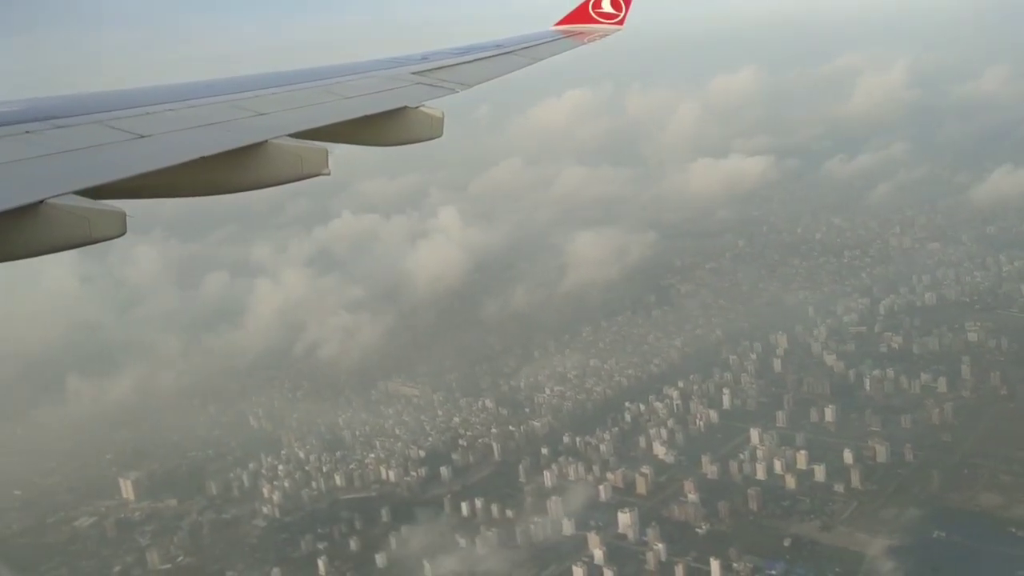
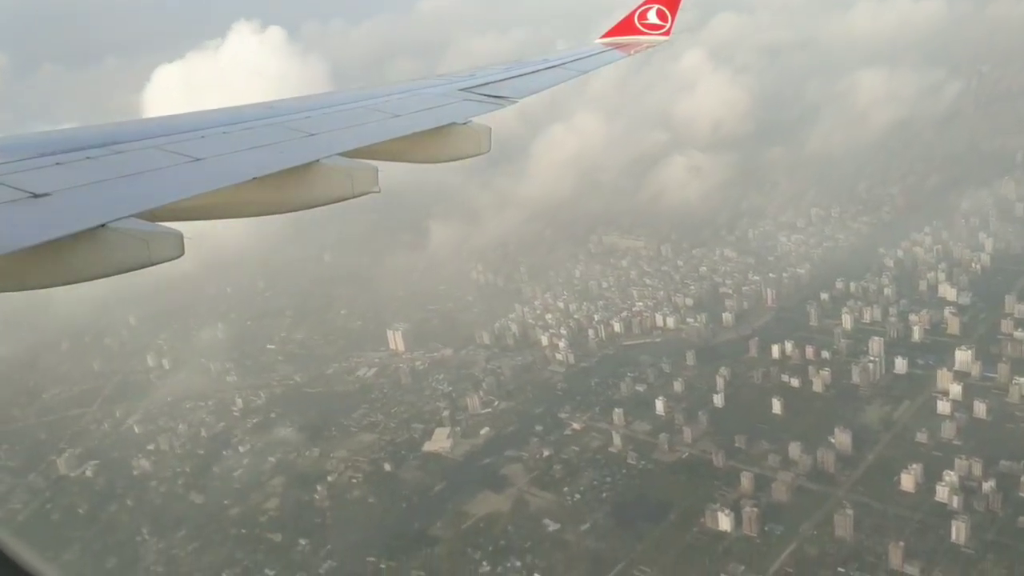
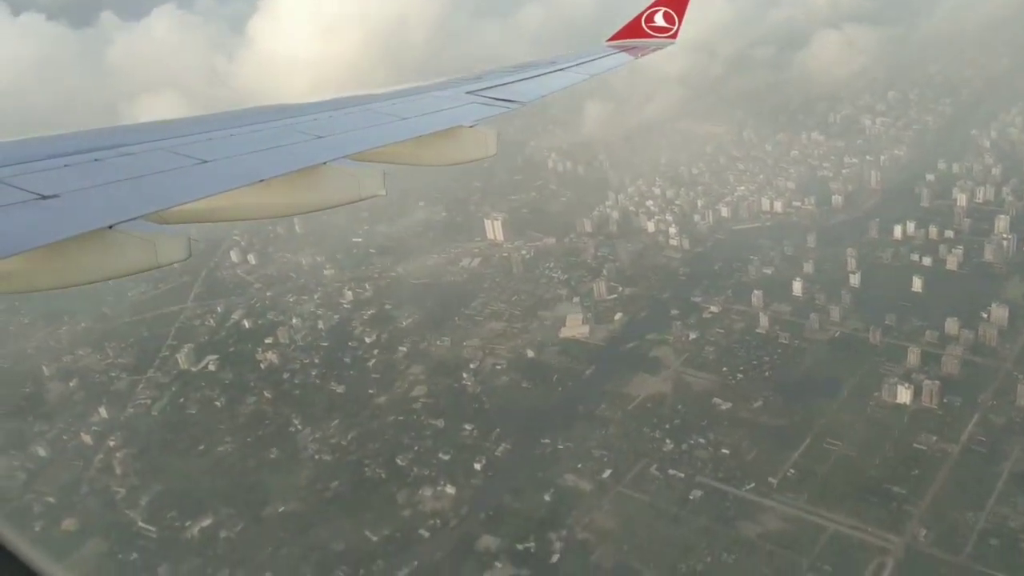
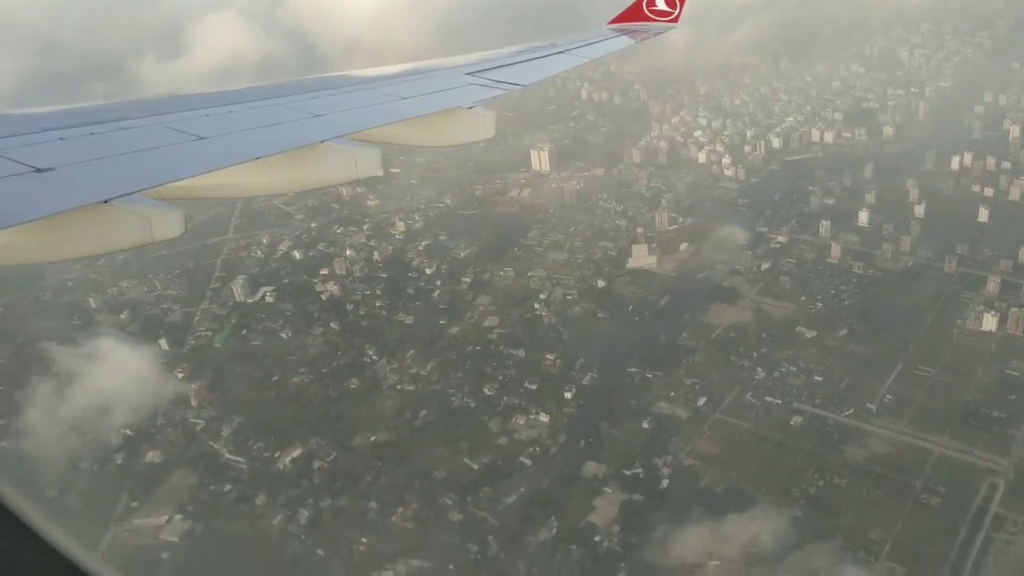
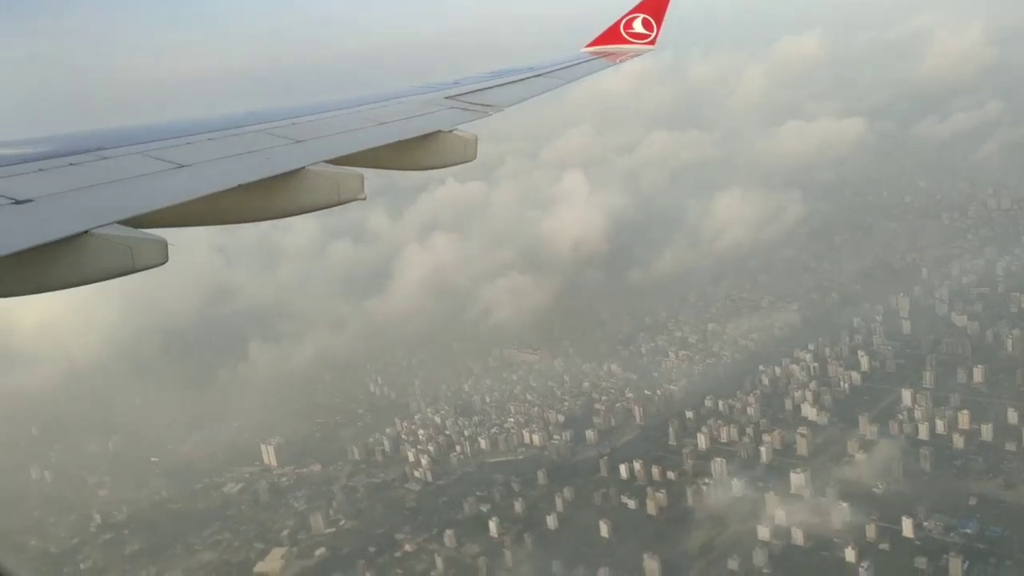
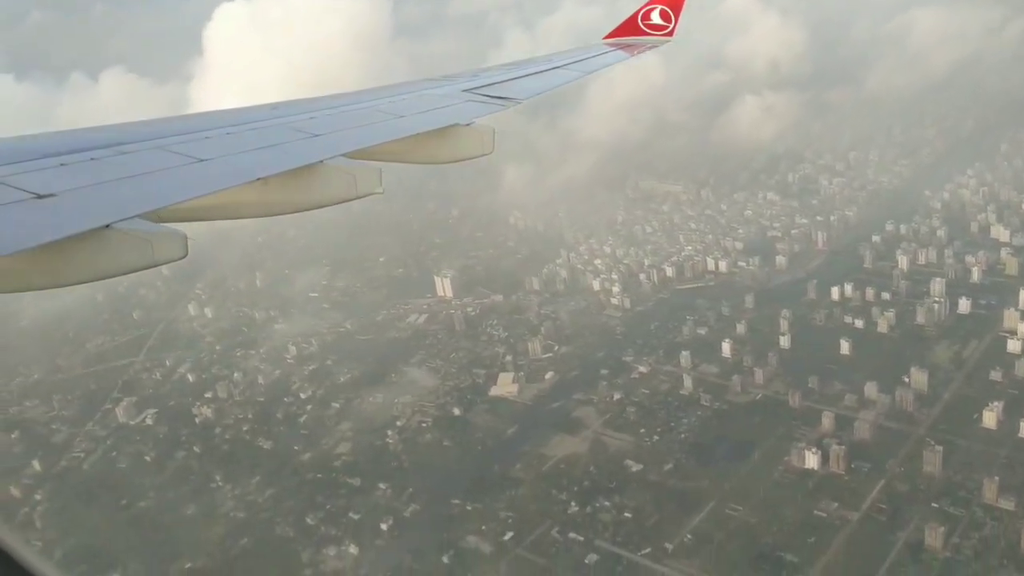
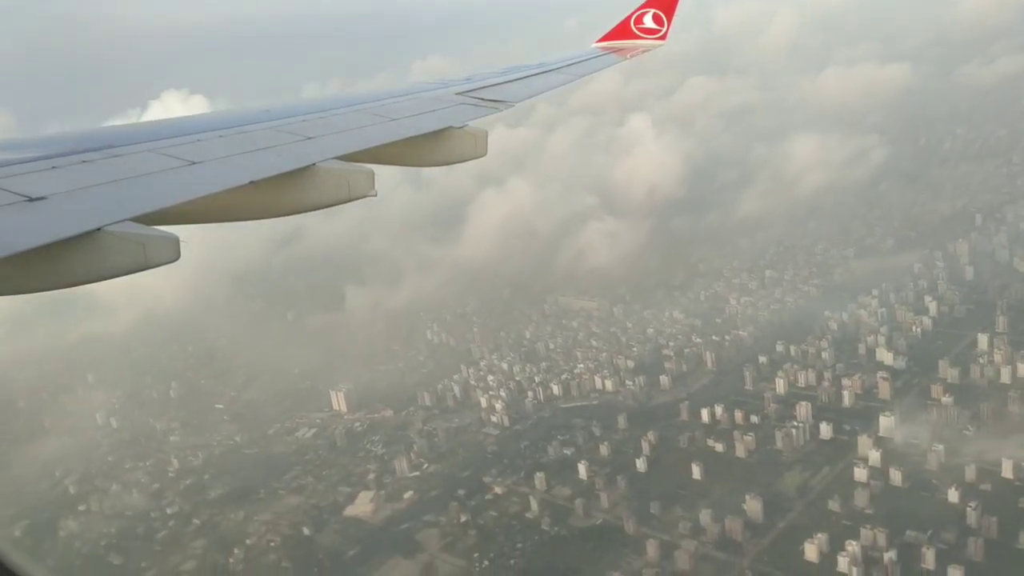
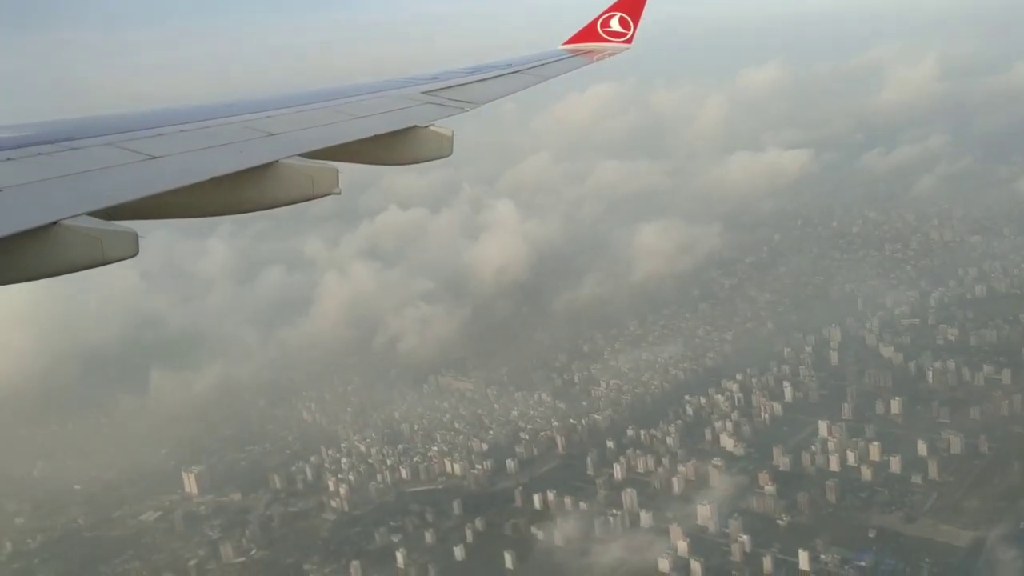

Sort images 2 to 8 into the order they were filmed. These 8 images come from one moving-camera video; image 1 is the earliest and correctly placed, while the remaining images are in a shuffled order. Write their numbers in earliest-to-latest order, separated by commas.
8, 5, 7, 2, 6, 3, 4
